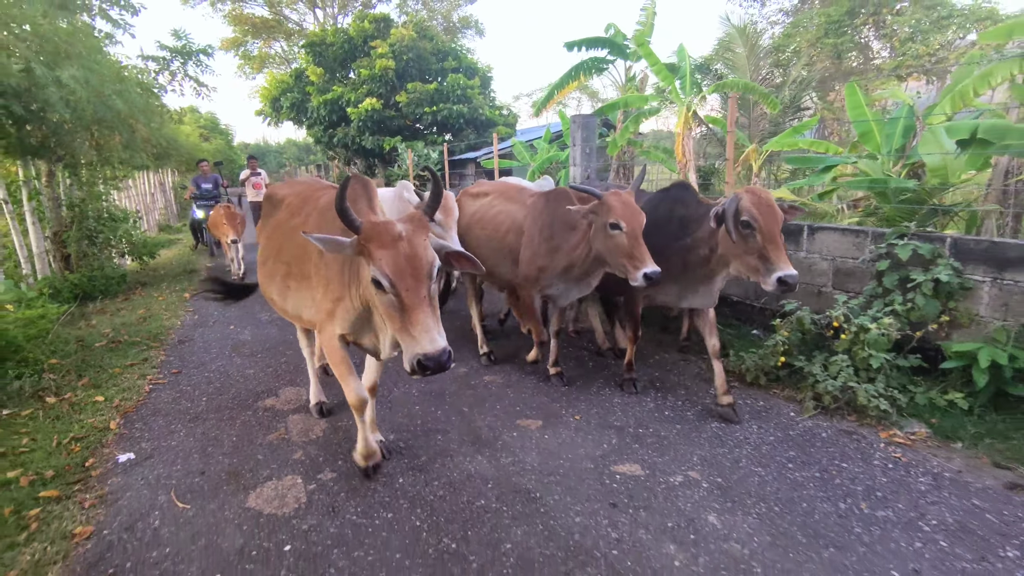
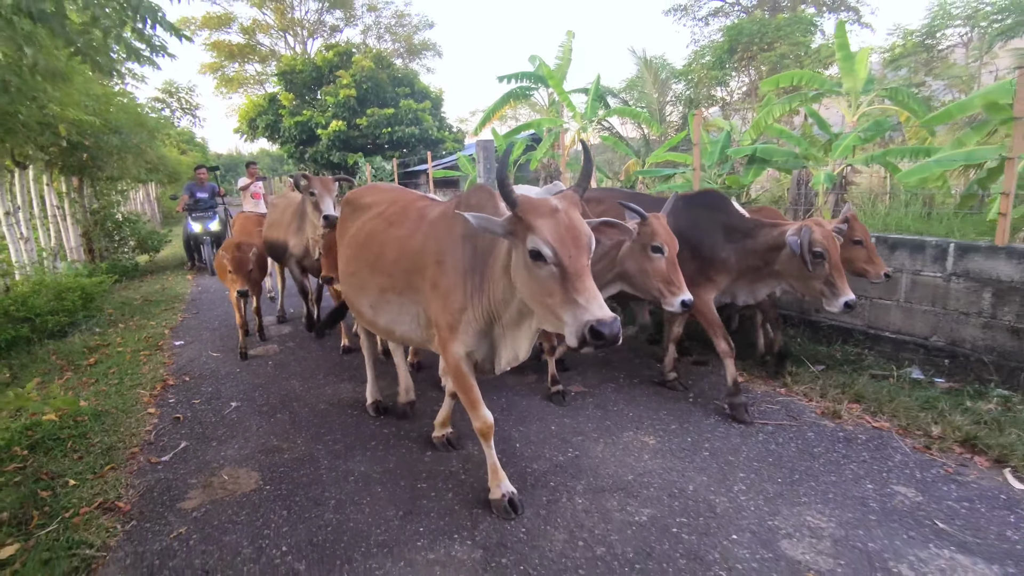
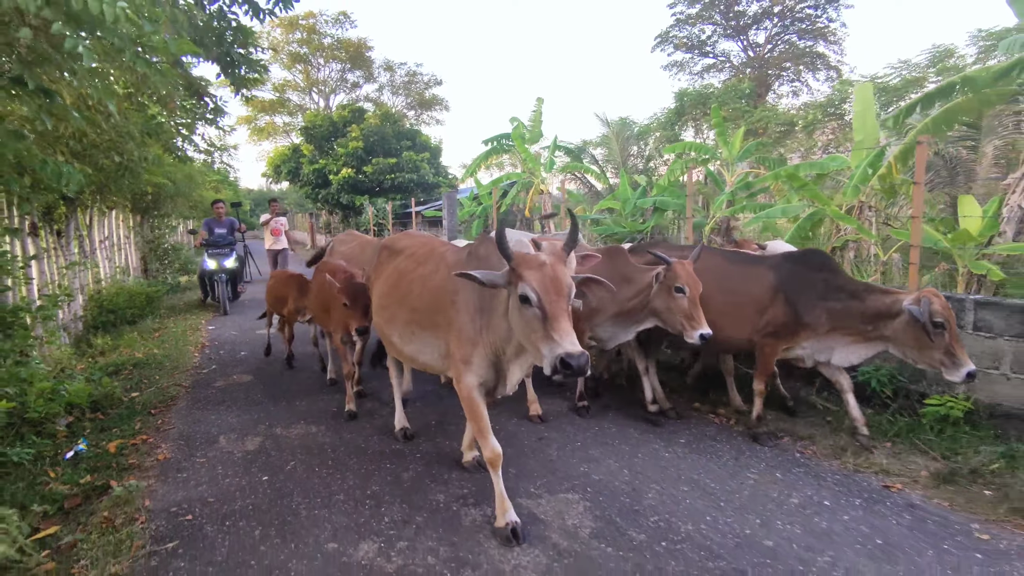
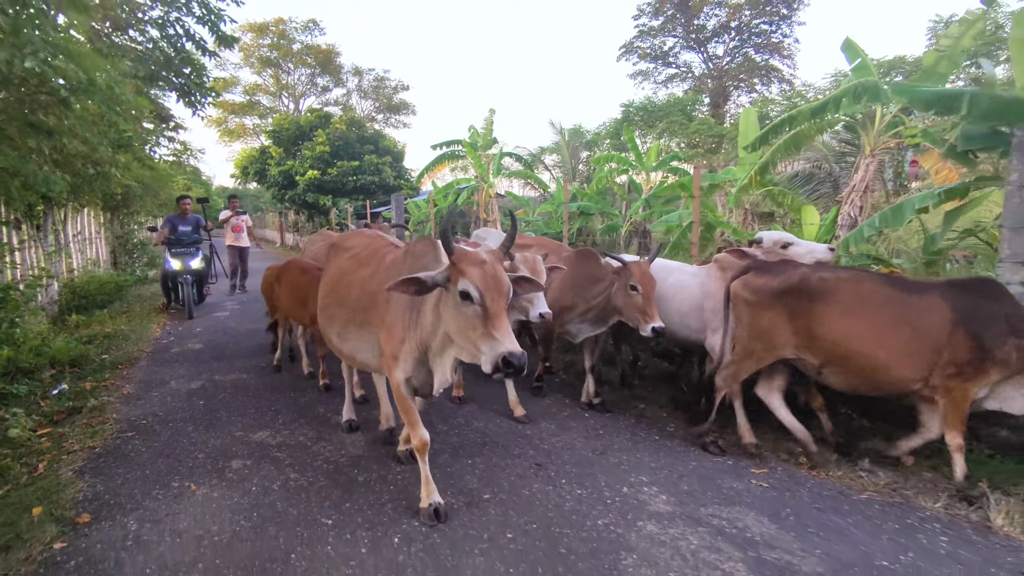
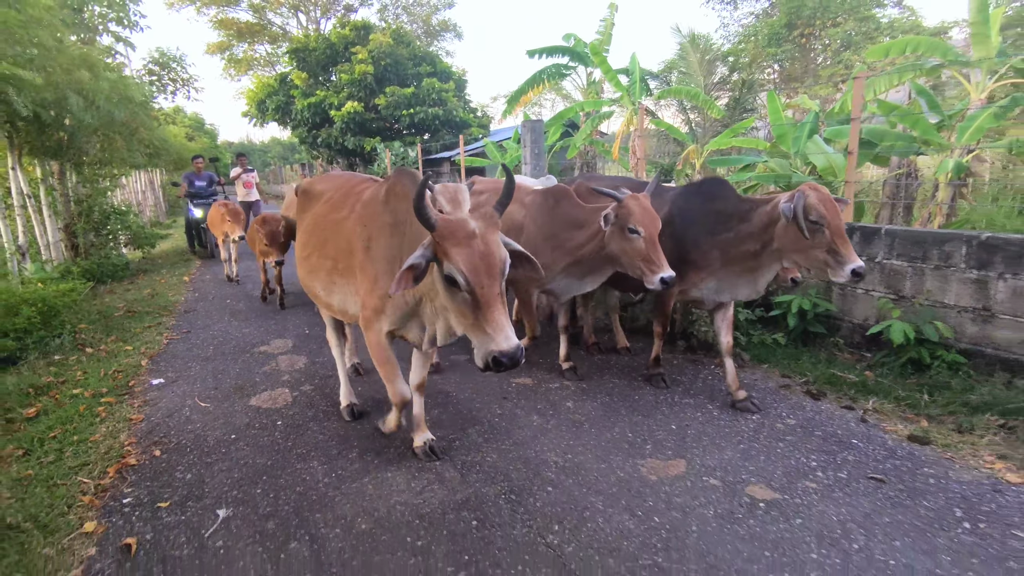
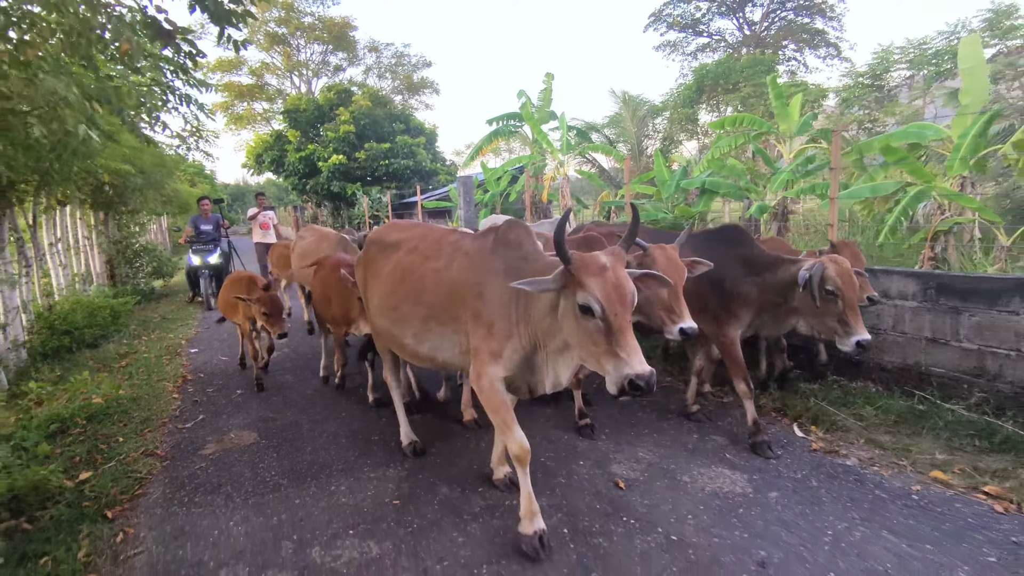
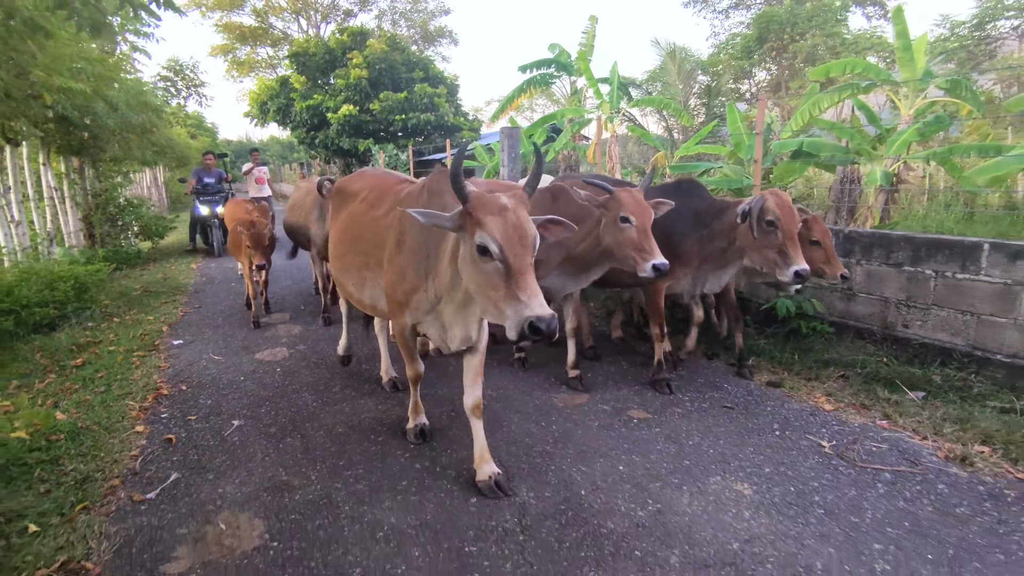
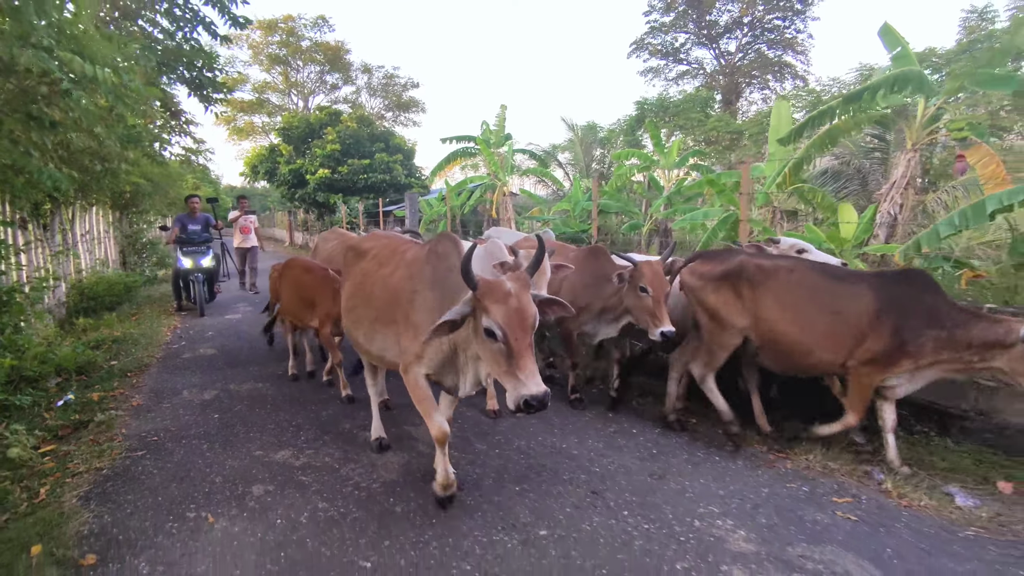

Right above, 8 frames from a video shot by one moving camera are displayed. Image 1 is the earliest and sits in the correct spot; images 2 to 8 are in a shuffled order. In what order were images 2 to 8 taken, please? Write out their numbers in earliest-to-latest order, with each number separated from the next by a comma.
5, 7, 2, 6, 3, 8, 4
